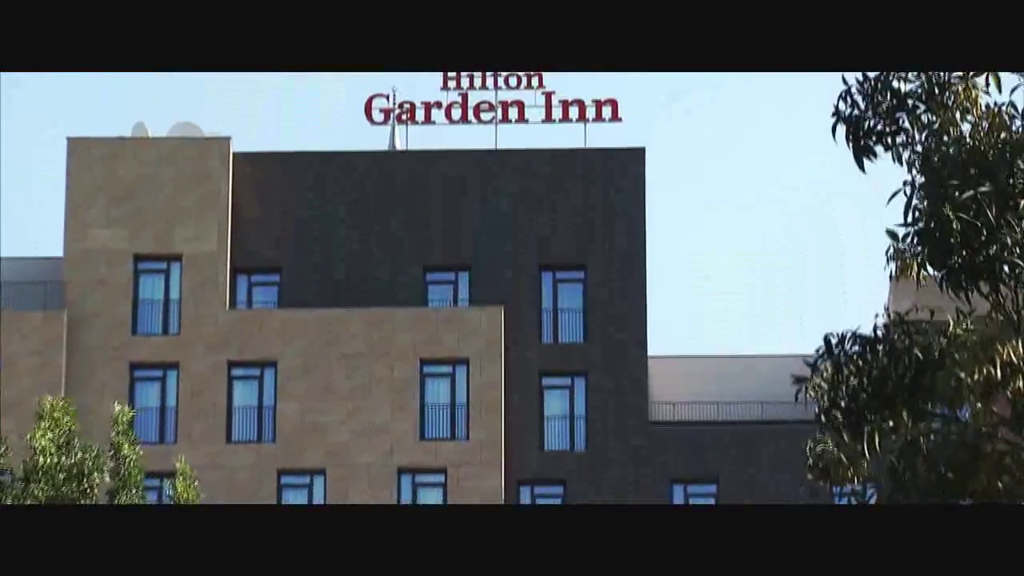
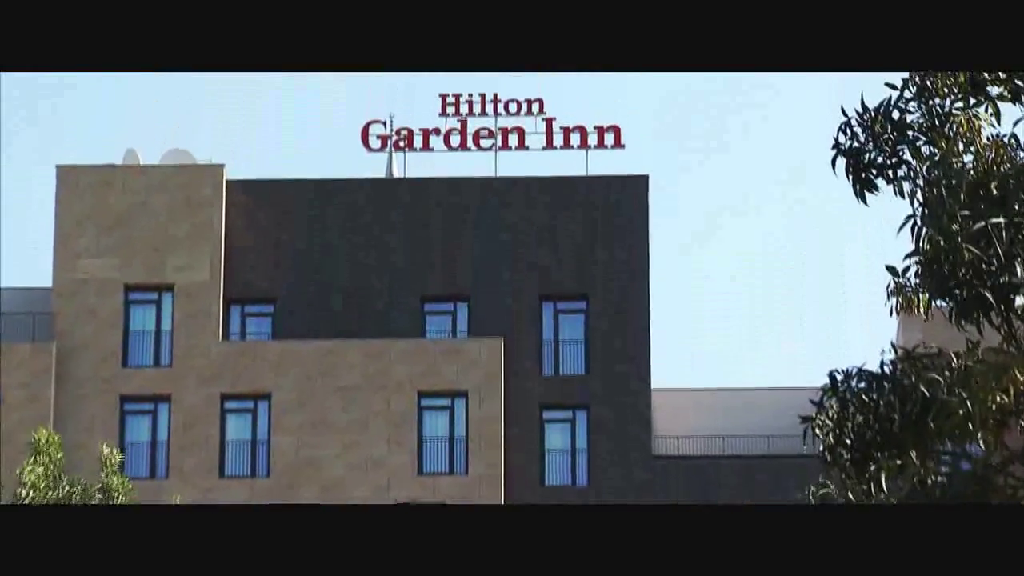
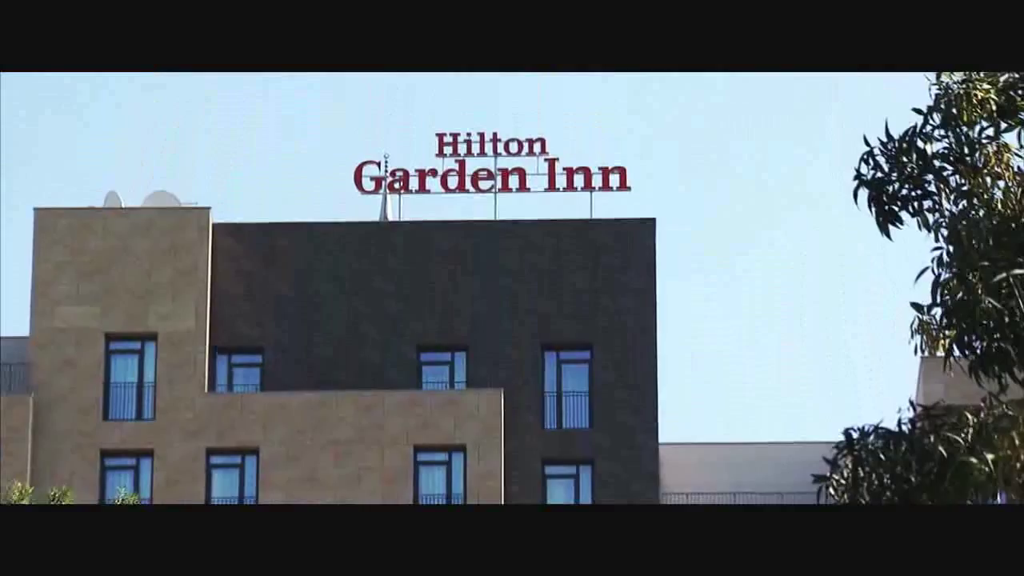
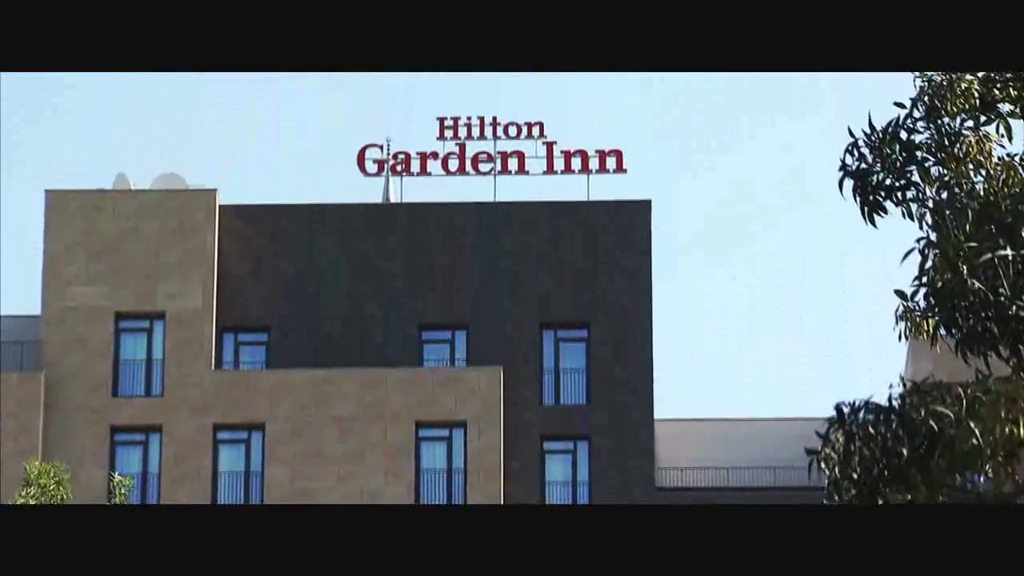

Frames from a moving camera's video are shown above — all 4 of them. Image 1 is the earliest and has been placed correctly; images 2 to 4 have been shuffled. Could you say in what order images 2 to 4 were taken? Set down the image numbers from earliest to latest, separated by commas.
2, 4, 3
